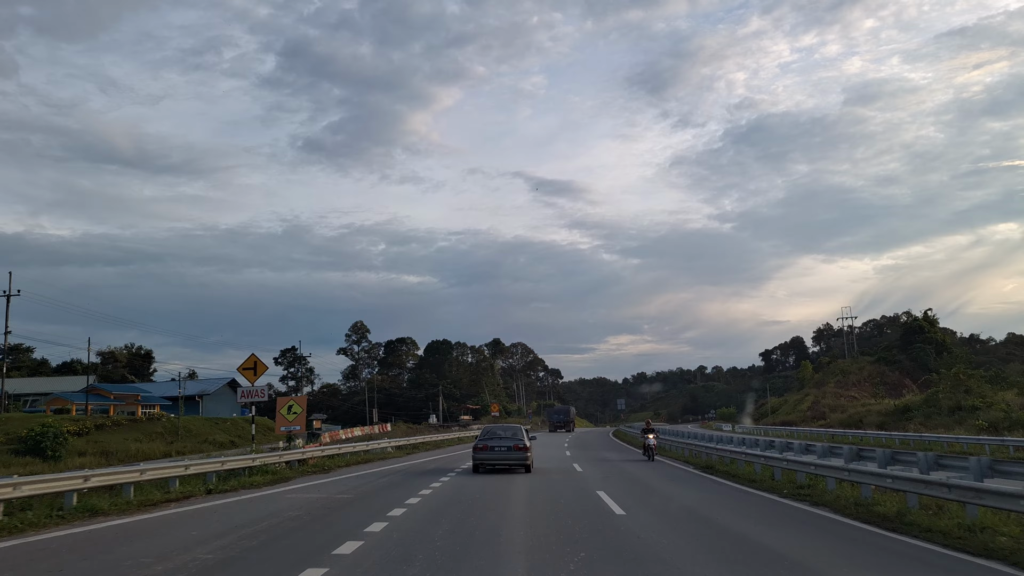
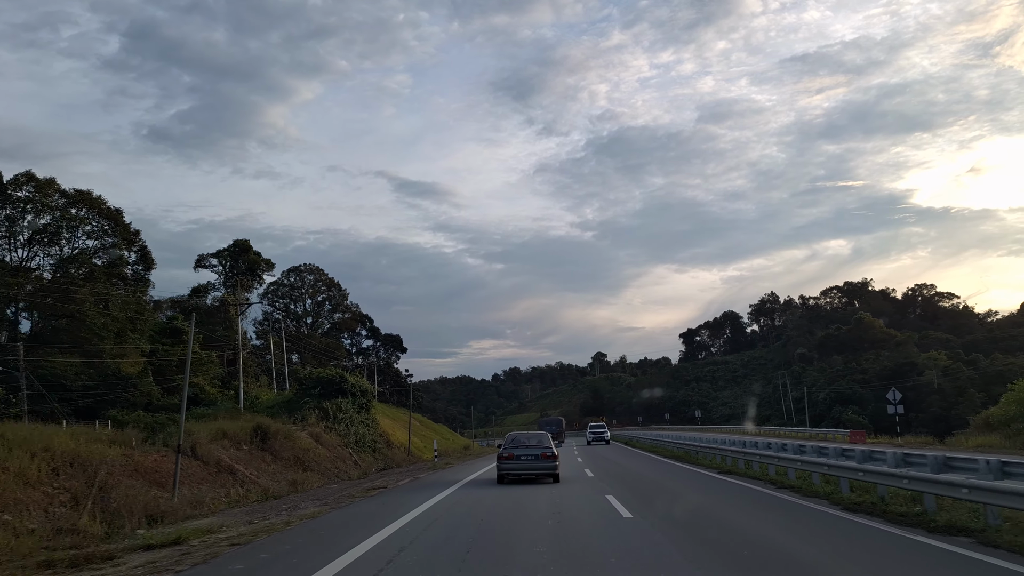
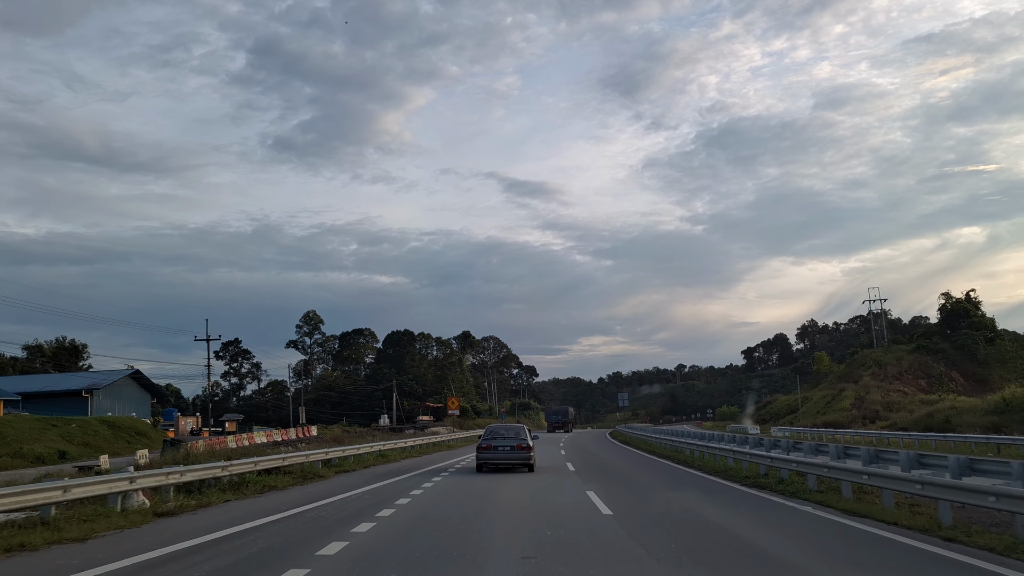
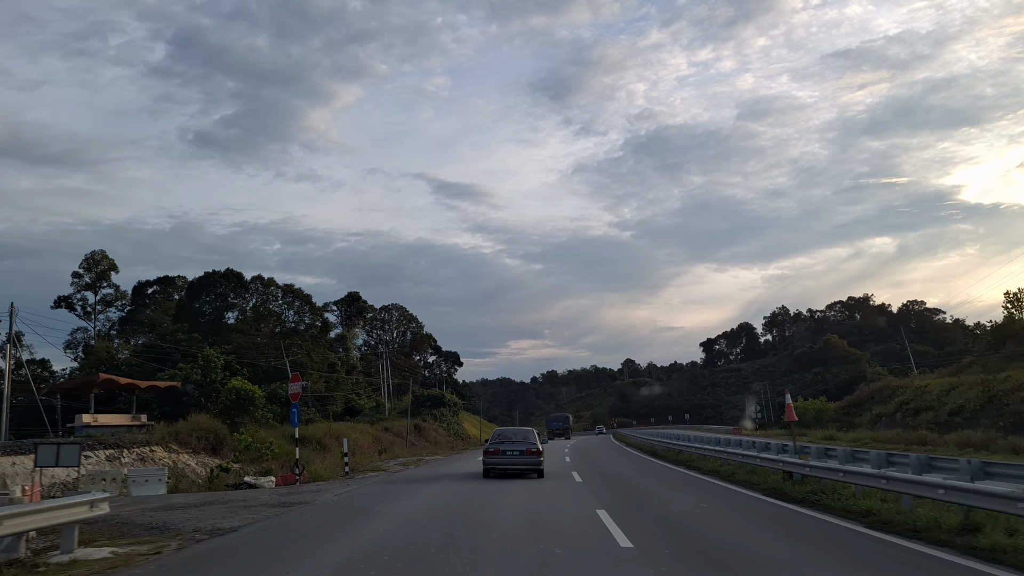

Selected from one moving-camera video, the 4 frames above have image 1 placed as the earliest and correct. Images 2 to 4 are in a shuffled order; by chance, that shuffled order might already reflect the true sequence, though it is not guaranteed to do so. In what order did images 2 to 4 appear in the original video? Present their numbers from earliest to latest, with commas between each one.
3, 4, 2
